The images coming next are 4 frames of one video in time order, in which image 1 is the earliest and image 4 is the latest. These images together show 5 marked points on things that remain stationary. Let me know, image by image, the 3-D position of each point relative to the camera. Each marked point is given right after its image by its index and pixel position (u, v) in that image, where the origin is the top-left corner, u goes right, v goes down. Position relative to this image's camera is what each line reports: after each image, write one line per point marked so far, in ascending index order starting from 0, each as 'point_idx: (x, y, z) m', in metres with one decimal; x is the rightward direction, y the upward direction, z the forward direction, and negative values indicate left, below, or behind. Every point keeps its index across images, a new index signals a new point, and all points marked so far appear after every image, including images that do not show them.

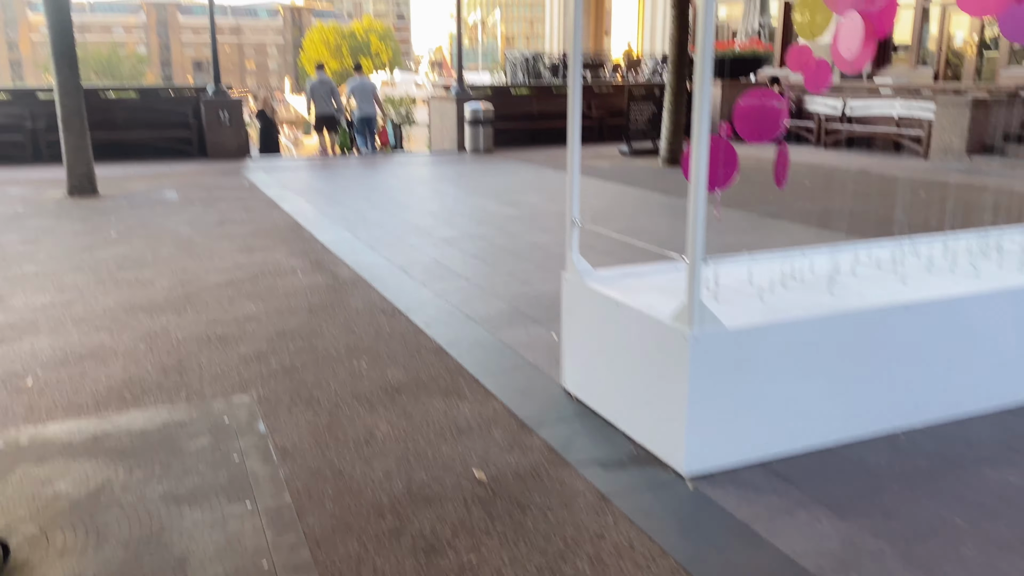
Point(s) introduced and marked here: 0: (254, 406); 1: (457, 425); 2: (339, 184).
0: (-1.1, -0.5, +3.7) m
1: (-0.2, -0.6, +3.5) m
2: (-2.3, +1.4, +11.4) m
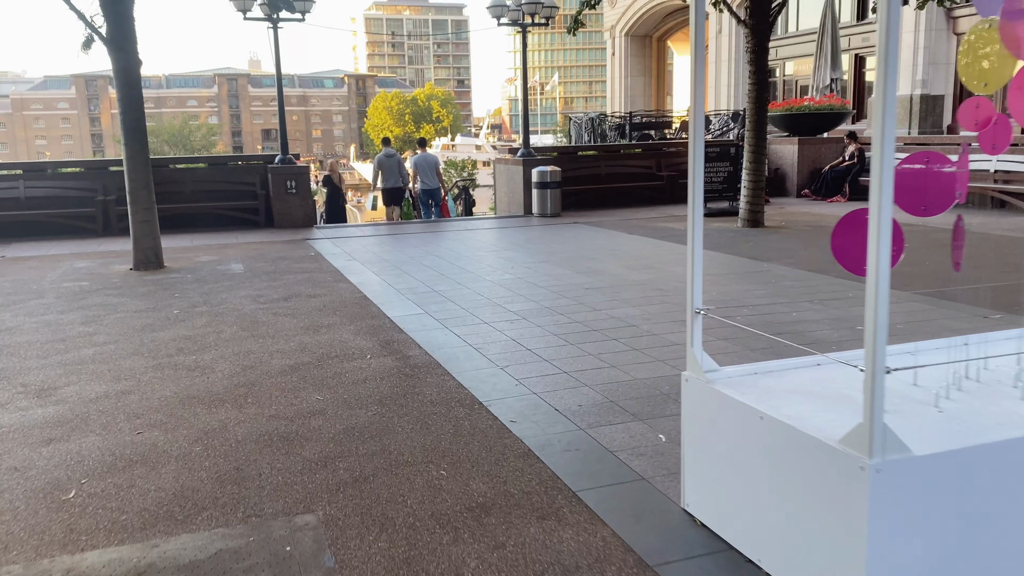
0: (-0.7, -0.9, +3.2) m
1: (+0.2, -0.9, +2.9) m
2: (-1.4, +0.5, +11.1) m
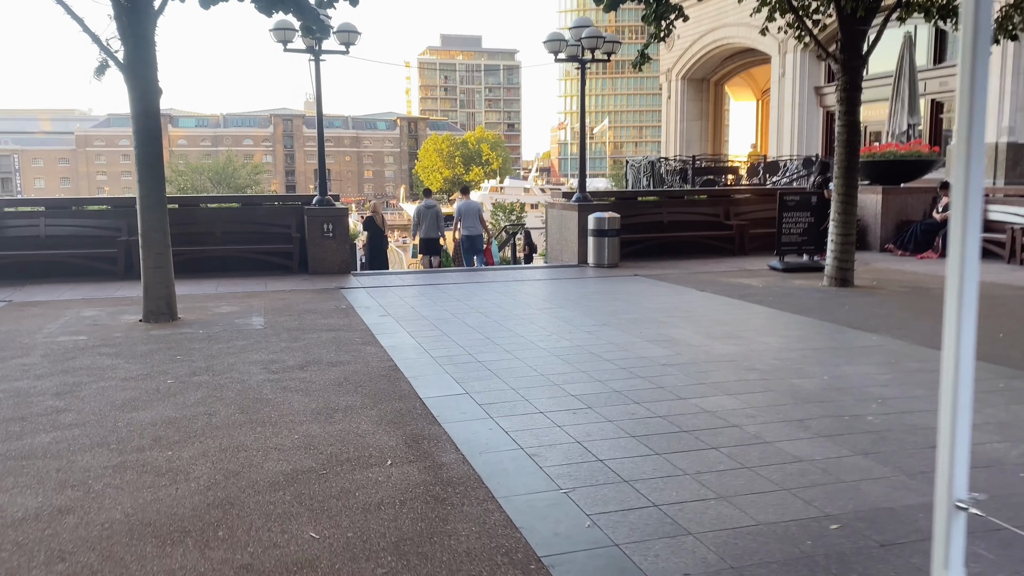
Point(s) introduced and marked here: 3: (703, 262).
0: (-0.5, -1.2, +1.8) m
1: (+0.3, -1.3, +1.5) m
2: (-0.7, -0.2, +9.8) m
3: (+3.2, +0.4, +14.3) m
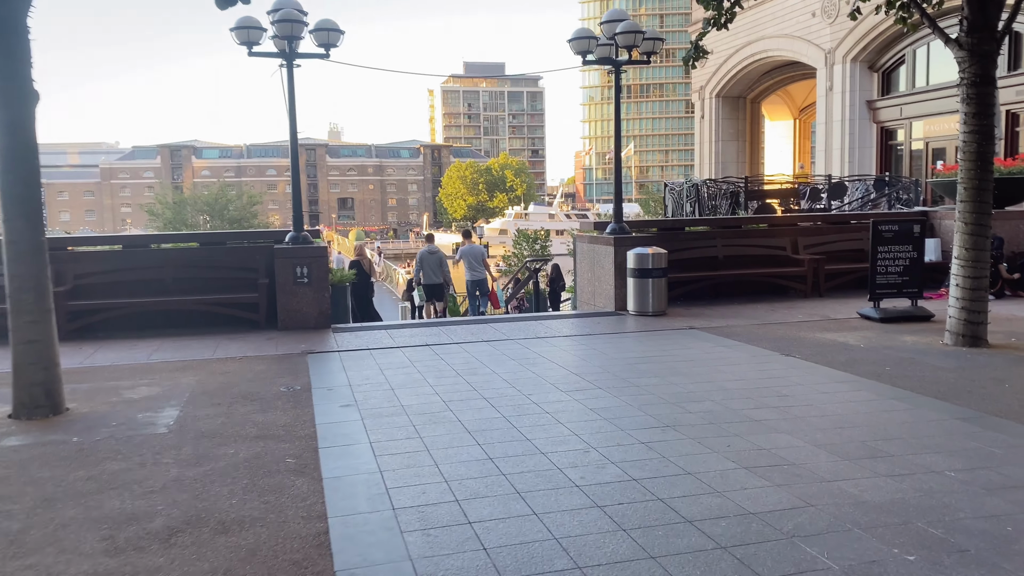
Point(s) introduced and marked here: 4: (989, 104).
0: (-0.6, -1.6, -1.0) m
1: (+0.3, -1.6, -1.3) m
2: (-0.6, -0.8, +7.1) m
3: (+3.5, -0.3, +11.5) m
4: (+4.7, +1.8, +8.3) m
